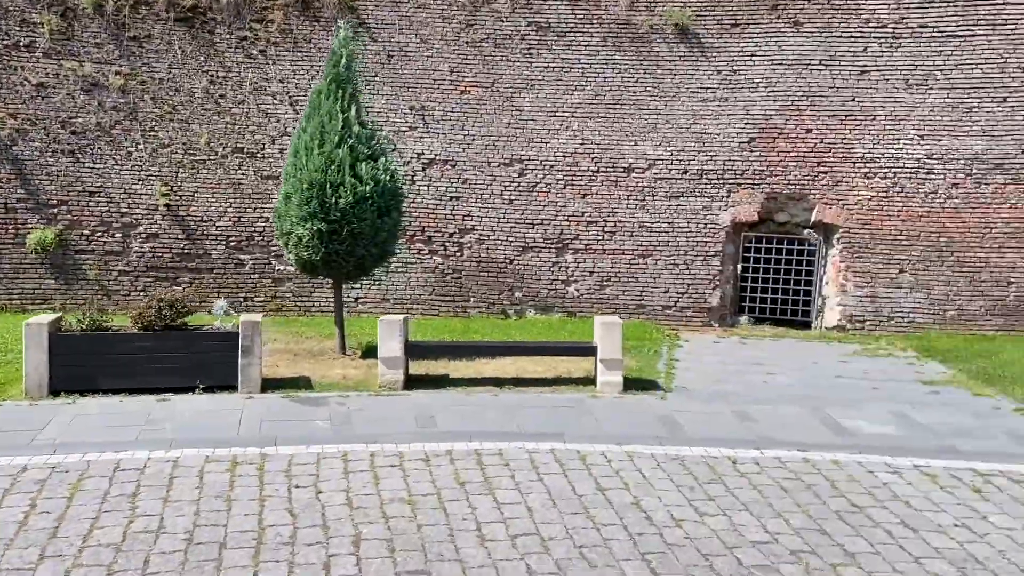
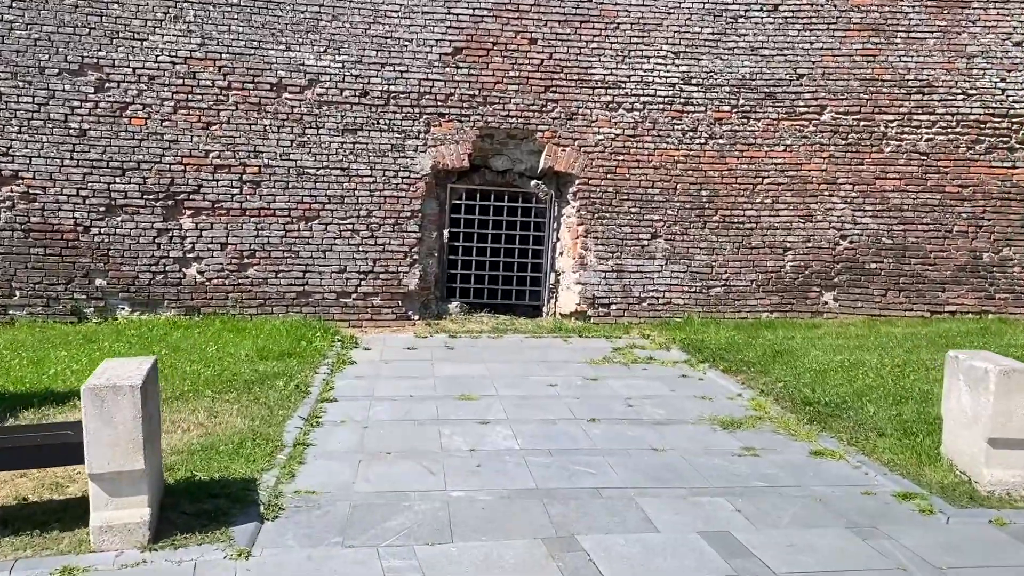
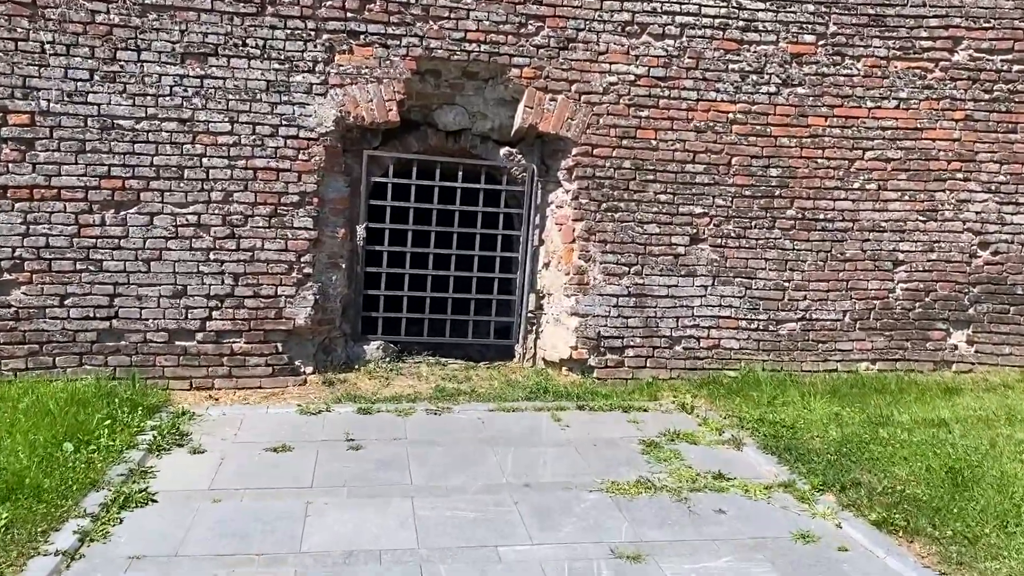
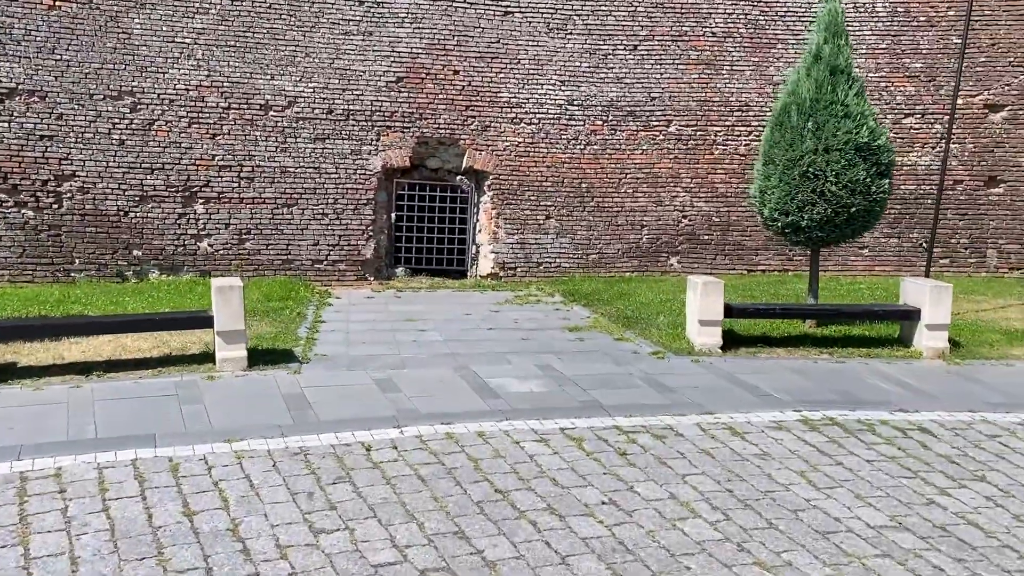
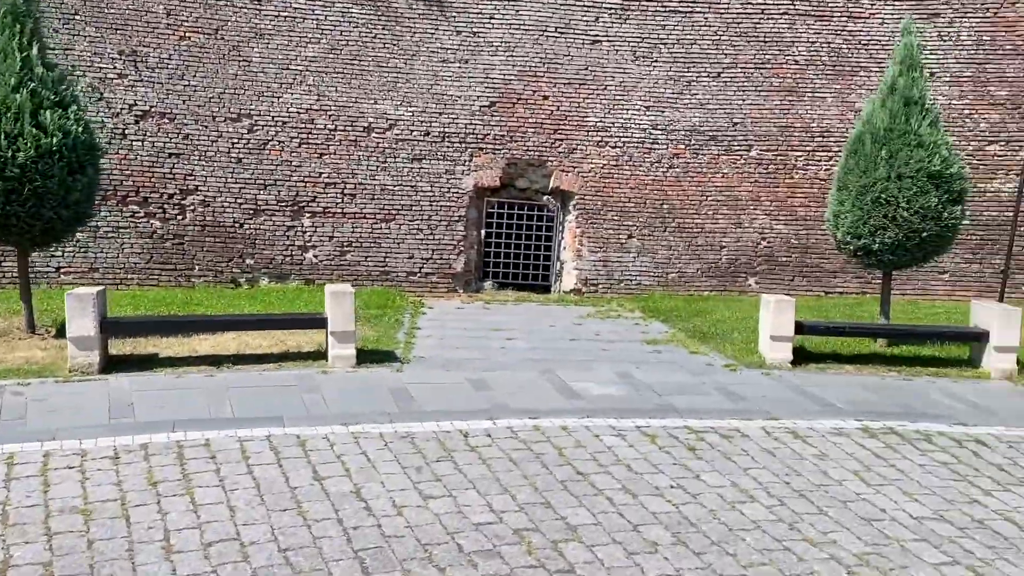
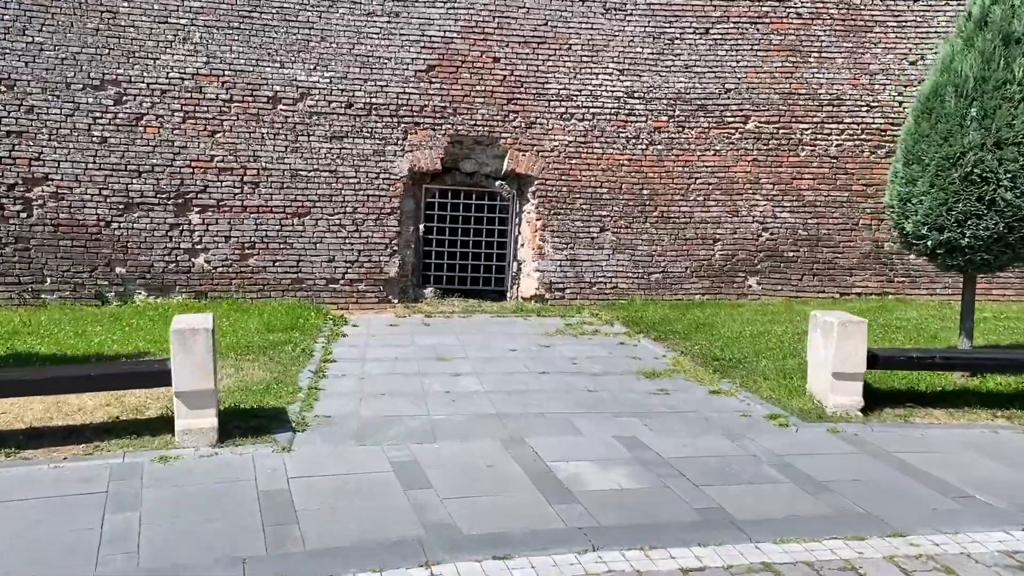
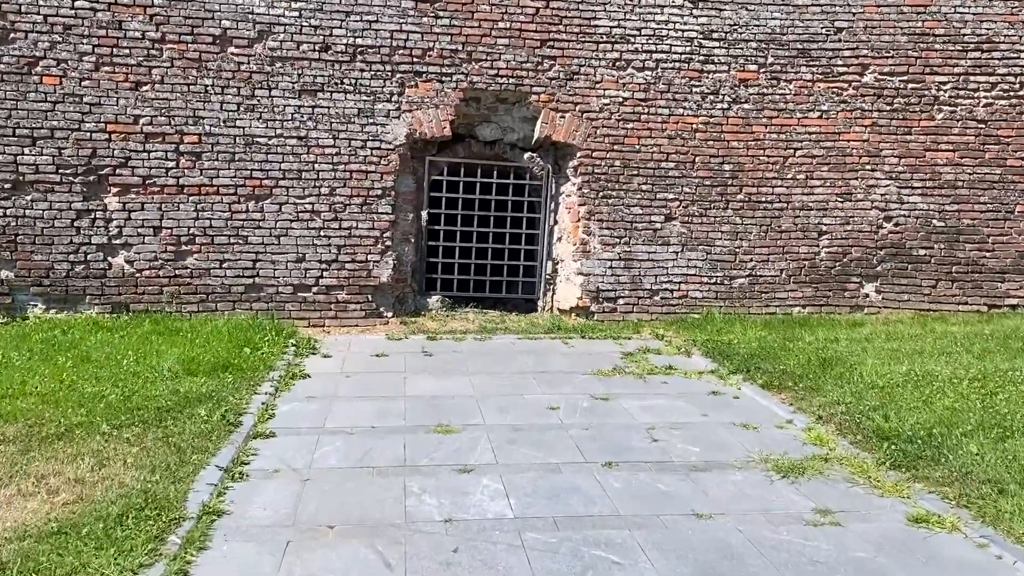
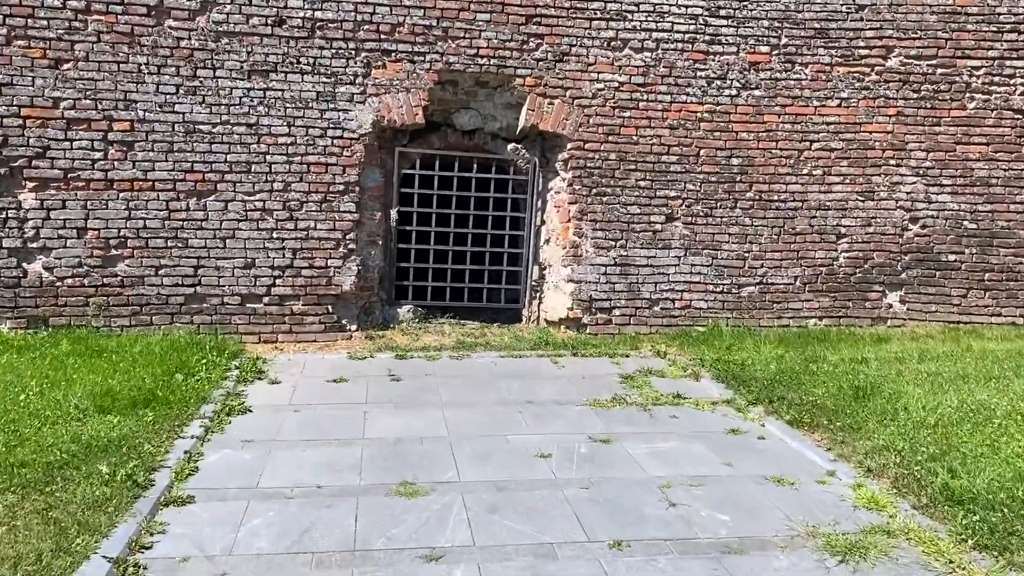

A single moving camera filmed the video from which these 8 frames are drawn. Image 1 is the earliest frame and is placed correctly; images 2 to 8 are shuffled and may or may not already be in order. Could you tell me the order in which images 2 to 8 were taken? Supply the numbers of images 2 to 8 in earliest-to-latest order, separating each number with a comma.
5, 4, 6, 2, 7, 8, 3
